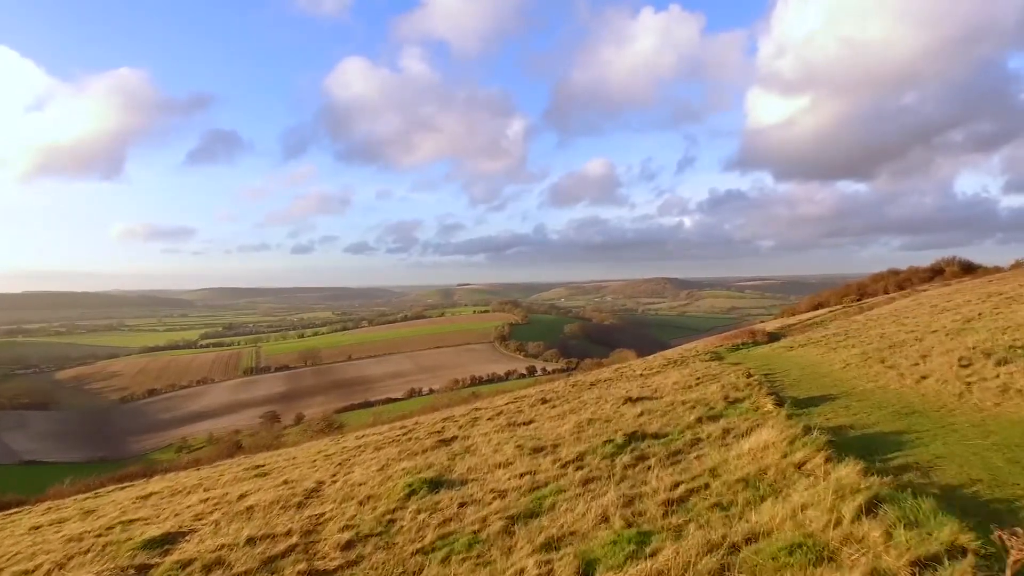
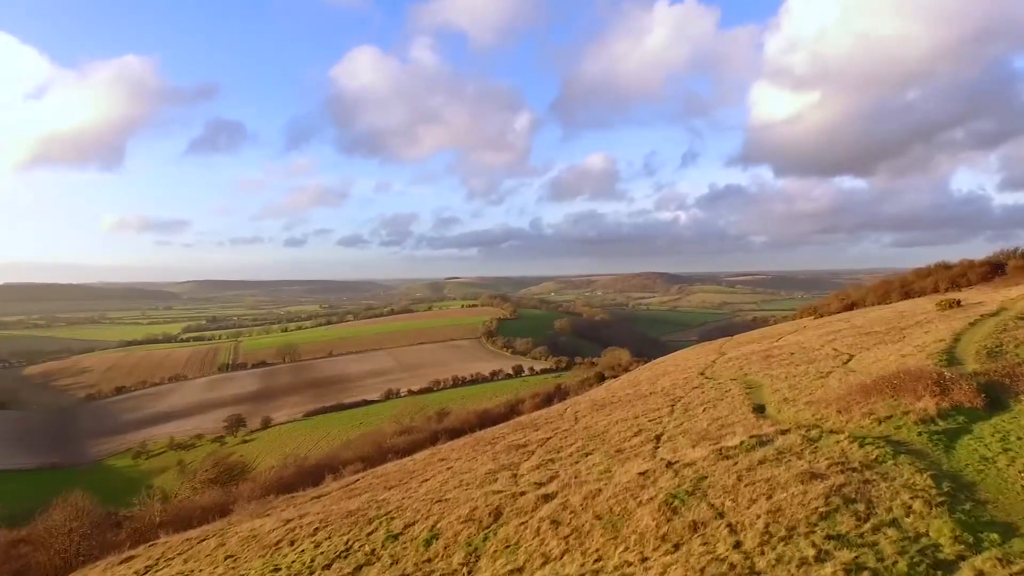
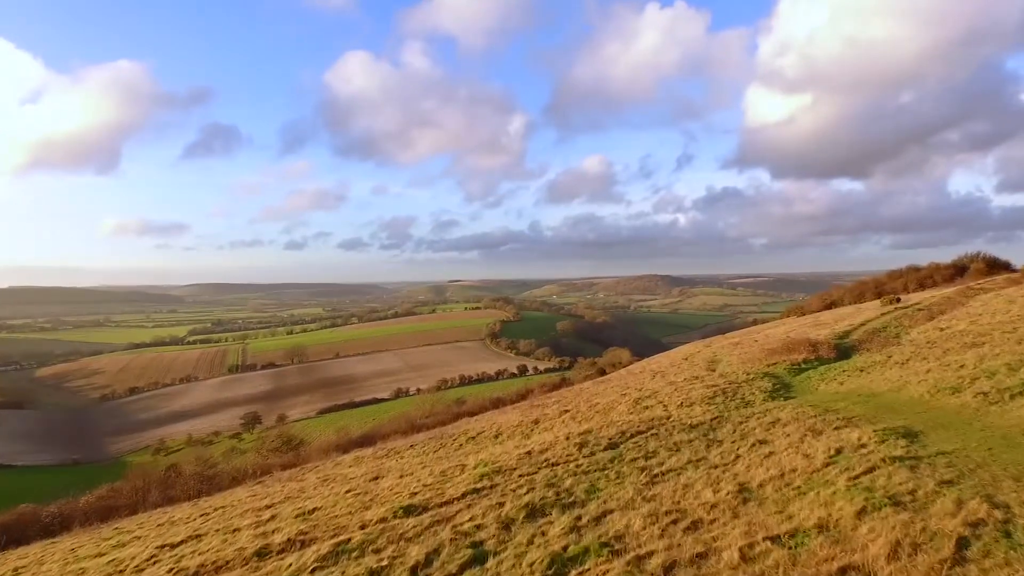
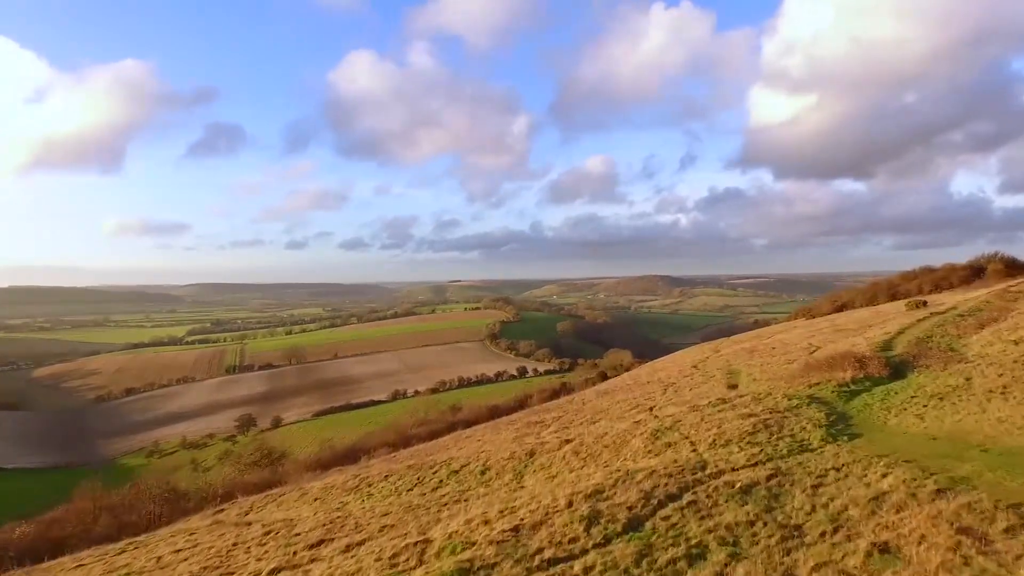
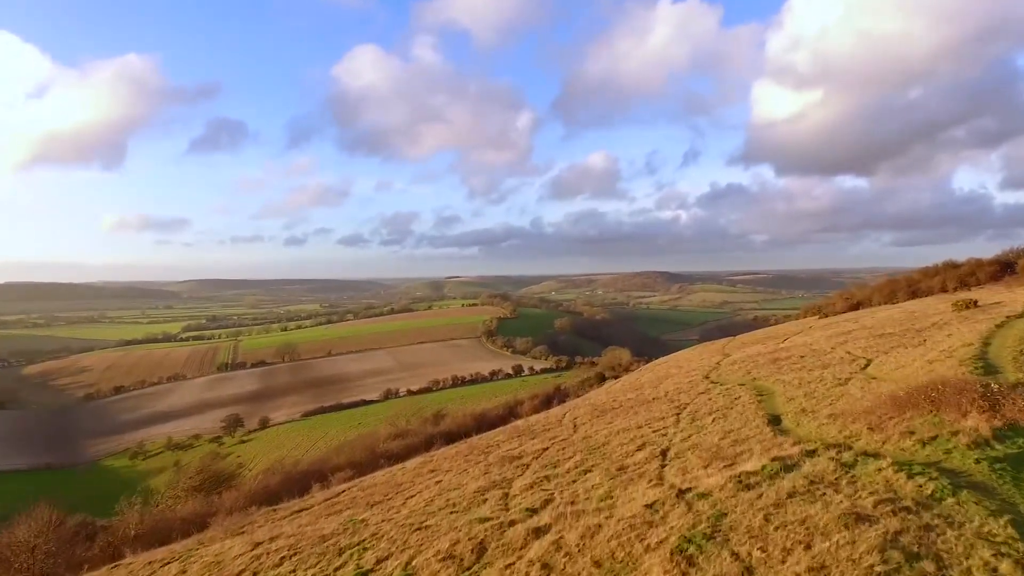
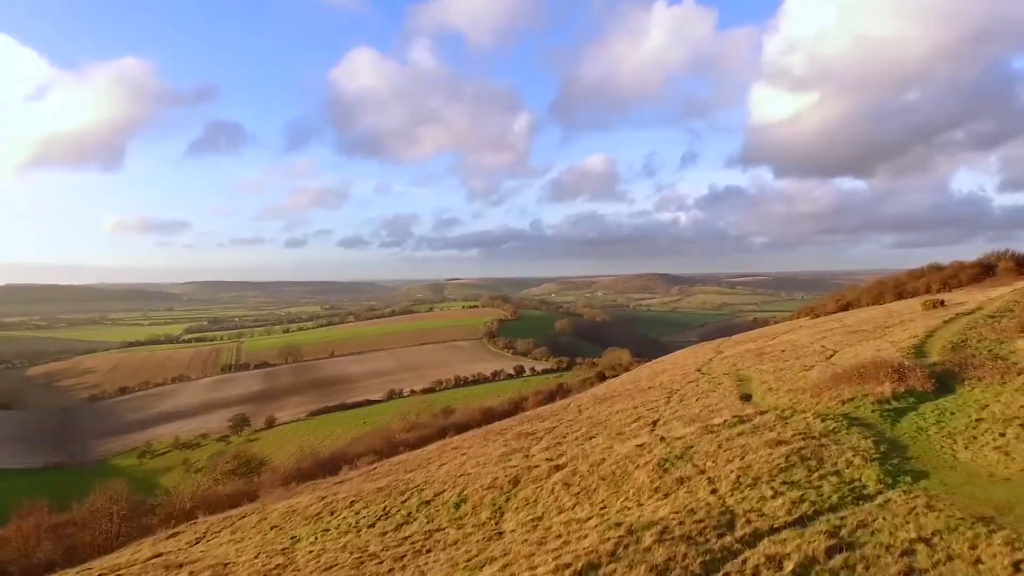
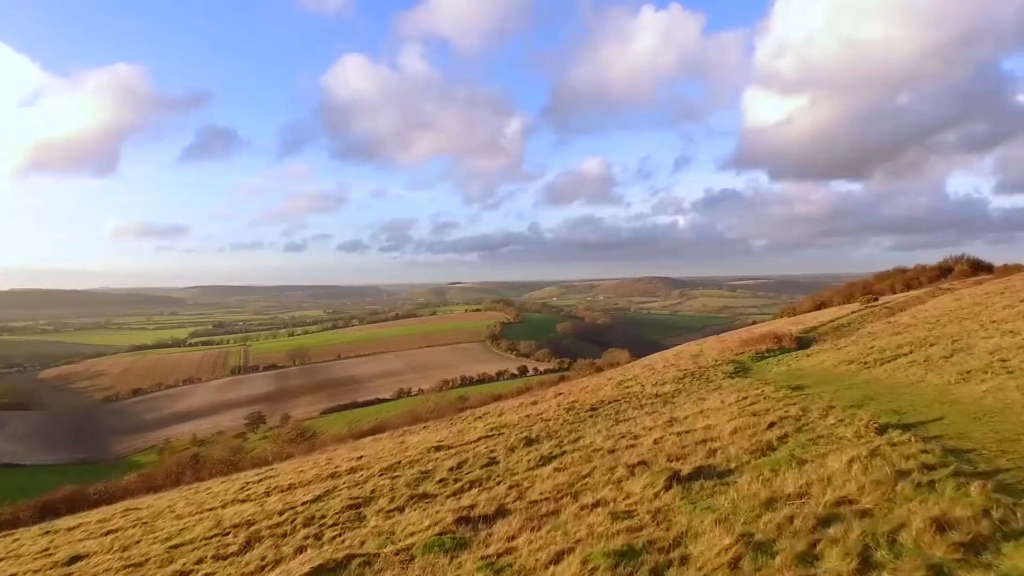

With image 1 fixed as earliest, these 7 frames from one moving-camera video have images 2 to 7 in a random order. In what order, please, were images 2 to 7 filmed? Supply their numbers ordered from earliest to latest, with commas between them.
7, 3, 4, 6, 2, 5
